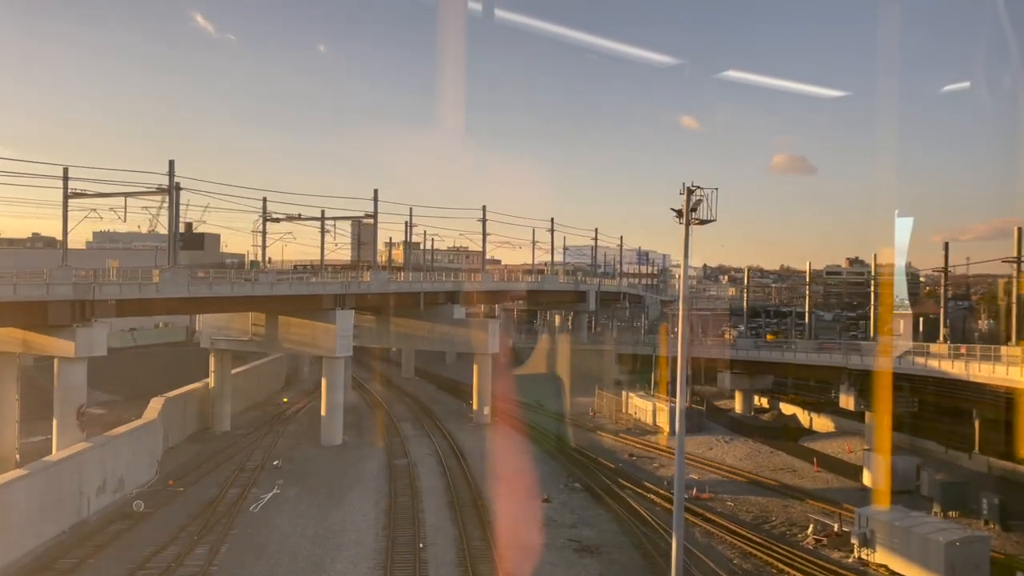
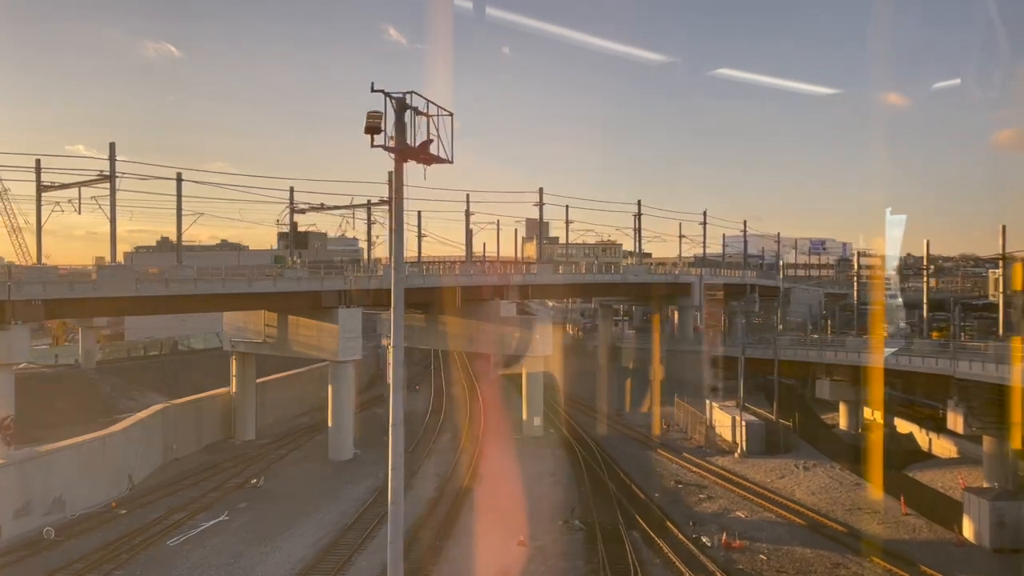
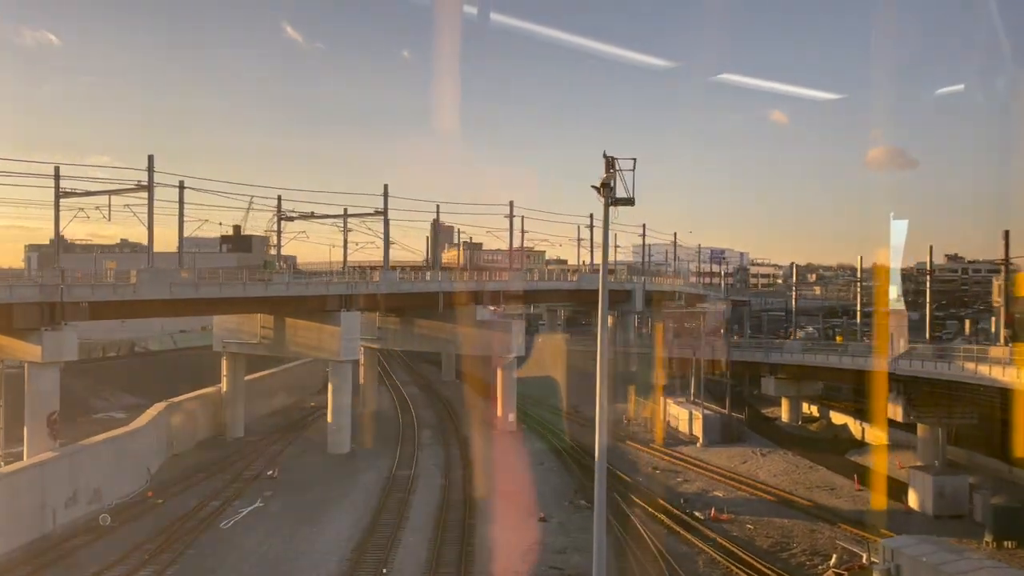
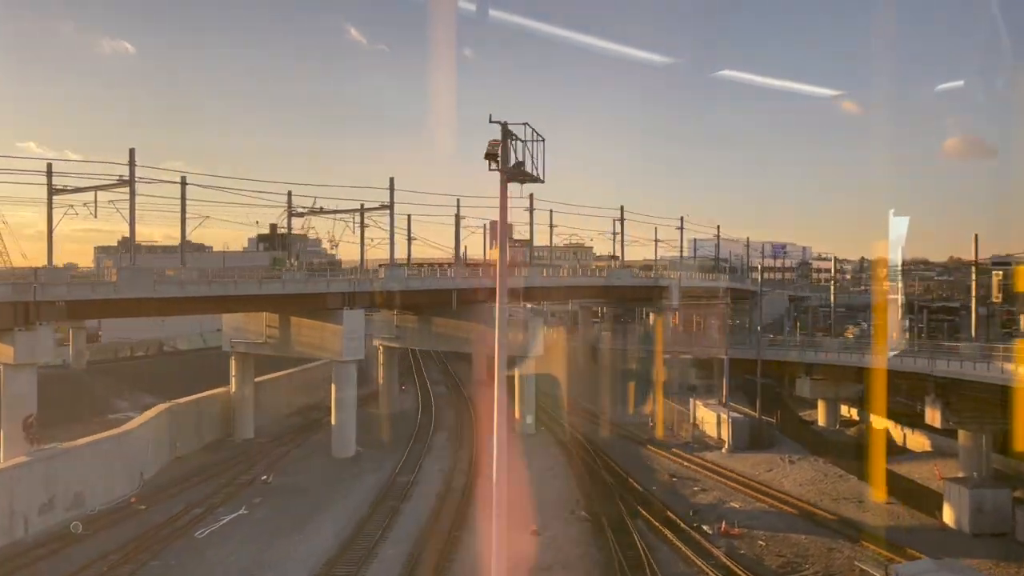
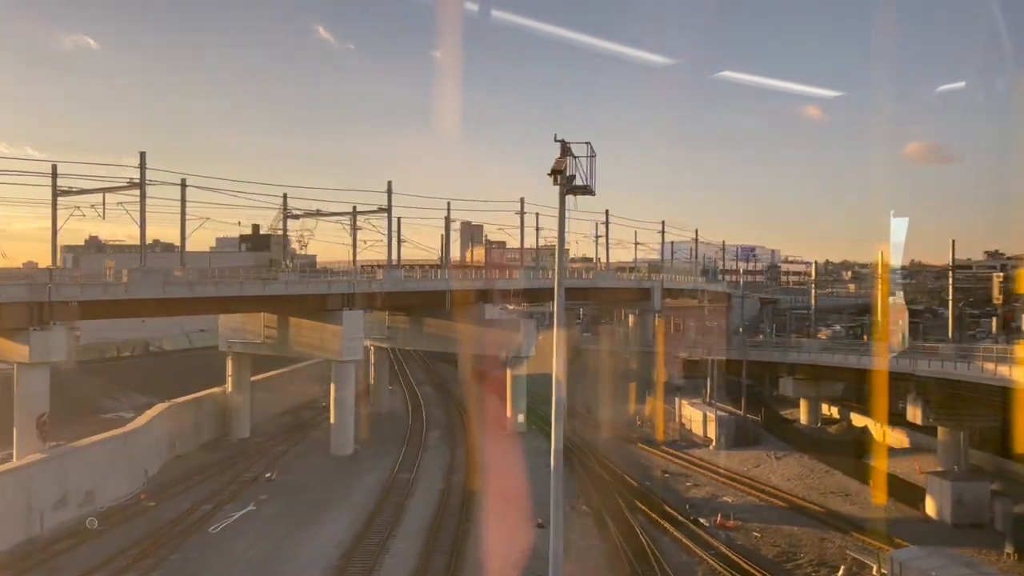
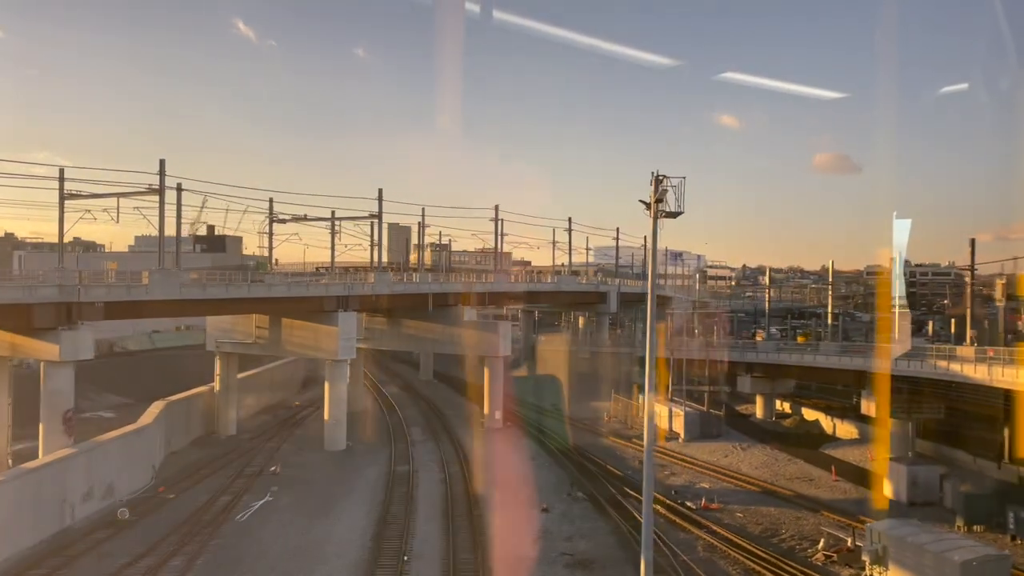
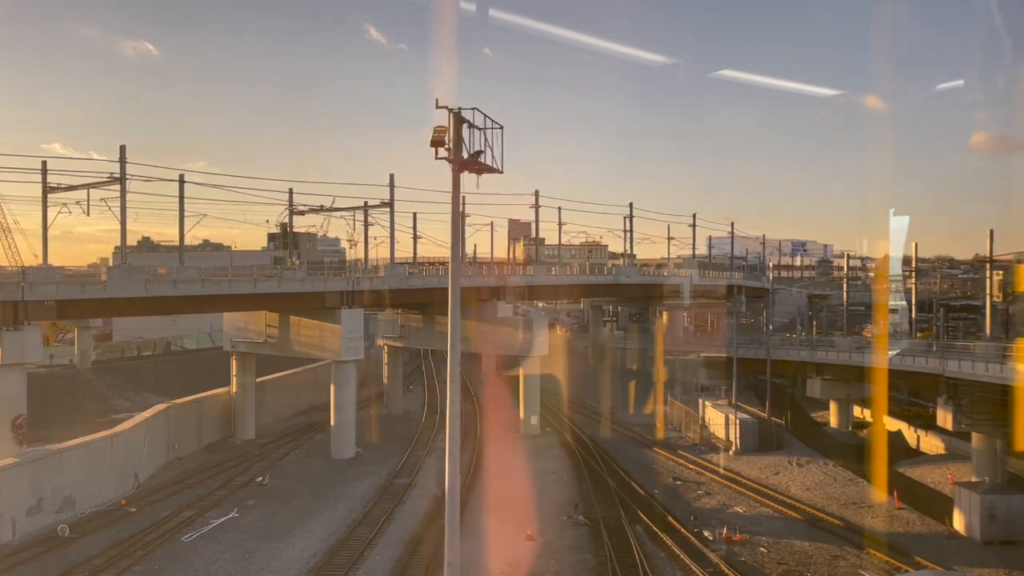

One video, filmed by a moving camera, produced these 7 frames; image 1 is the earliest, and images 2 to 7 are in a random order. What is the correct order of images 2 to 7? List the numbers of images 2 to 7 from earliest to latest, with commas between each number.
6, 3, 5, 4, 7, 2
